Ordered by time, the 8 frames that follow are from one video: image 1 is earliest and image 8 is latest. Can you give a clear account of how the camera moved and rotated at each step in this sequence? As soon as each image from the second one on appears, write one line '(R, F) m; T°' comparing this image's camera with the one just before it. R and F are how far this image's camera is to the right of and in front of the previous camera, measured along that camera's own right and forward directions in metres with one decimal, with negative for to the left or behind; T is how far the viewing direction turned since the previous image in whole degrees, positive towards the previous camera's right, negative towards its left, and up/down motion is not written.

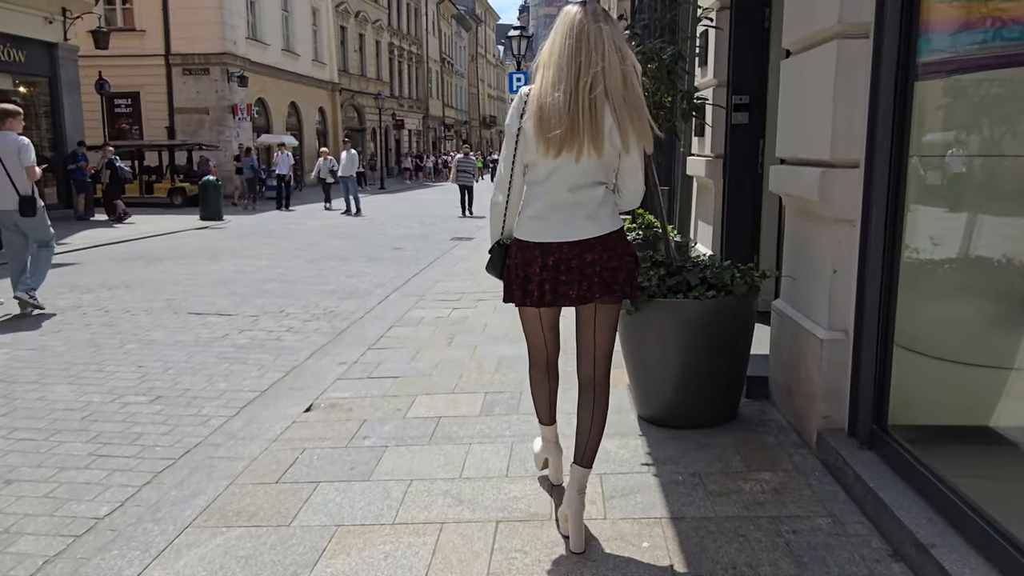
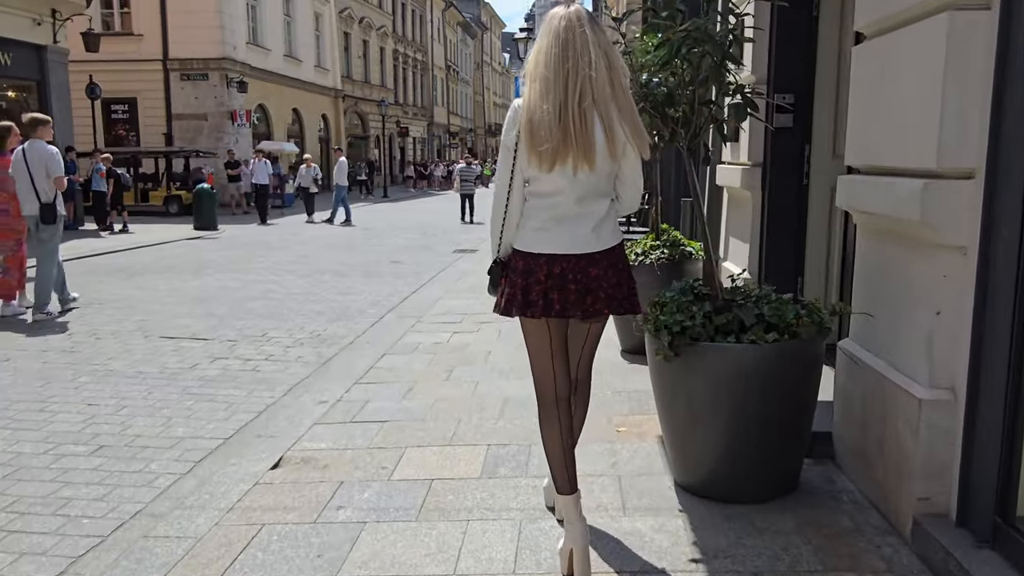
(0.0, +0.7) m; 0°
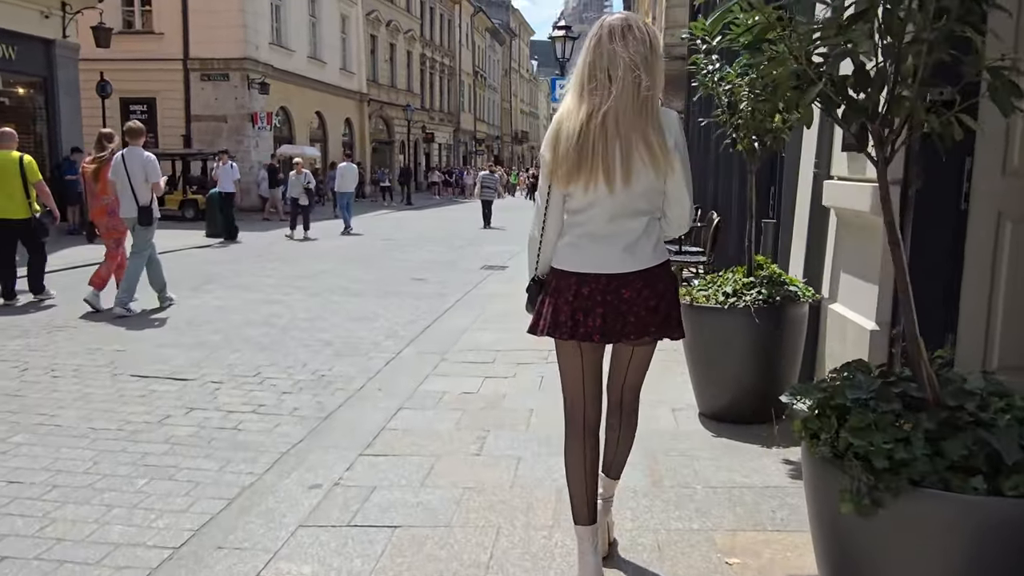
(-0.2, +1.2) m; -2°
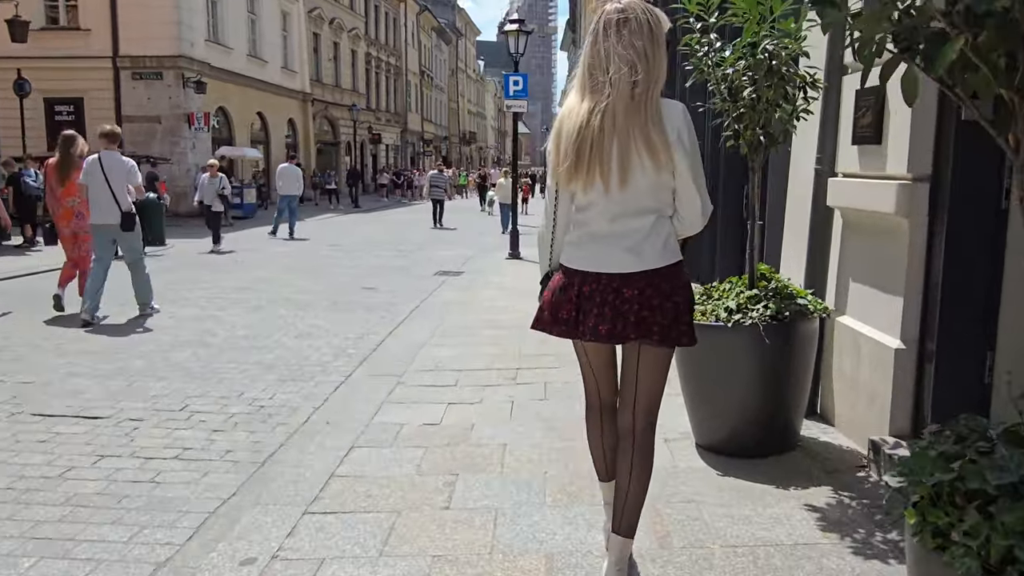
(-0.1, +0.6) m; +4°
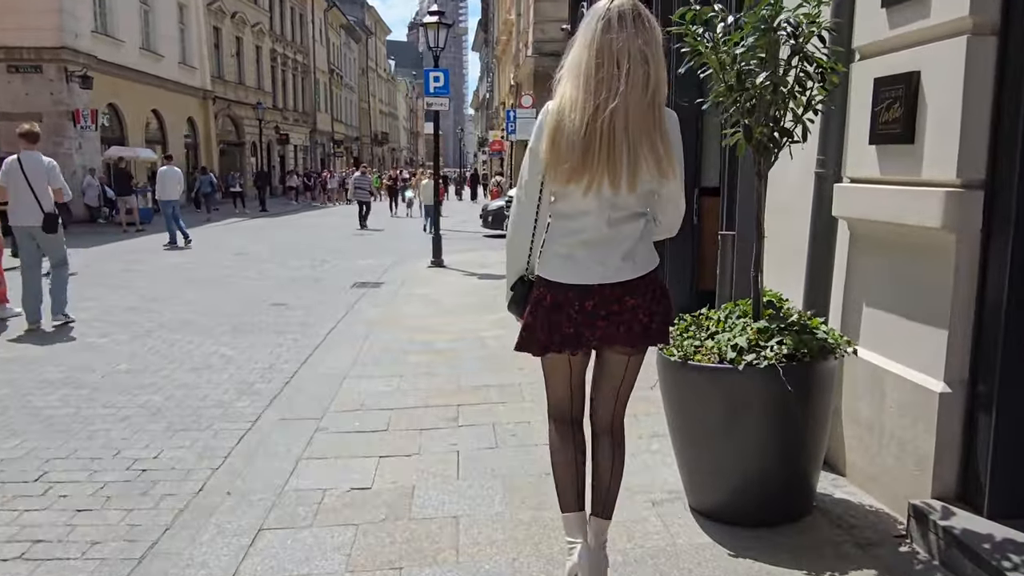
(-0.1, +0.8) m; +6°
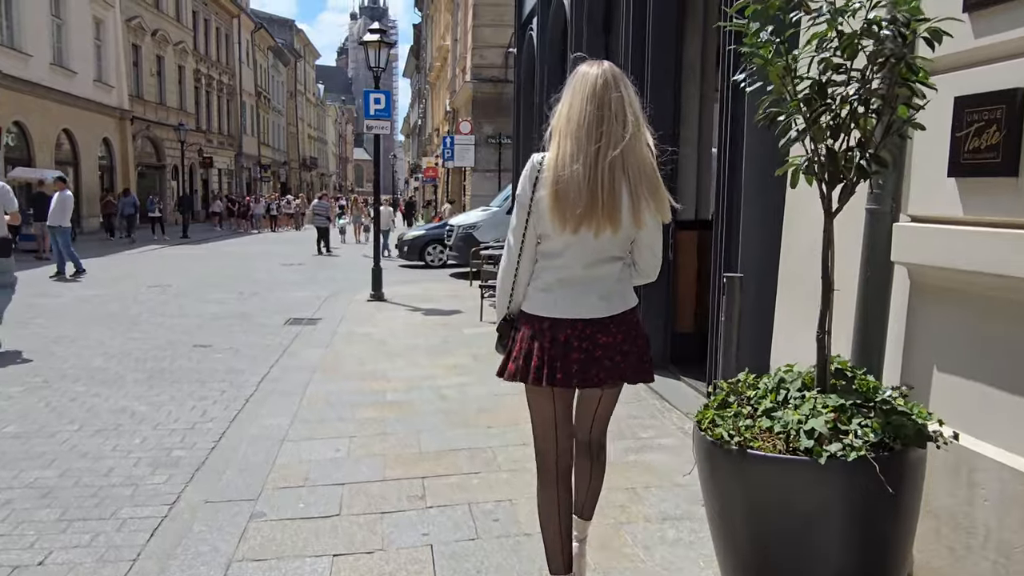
(-0.2, +0.7) m; +5°
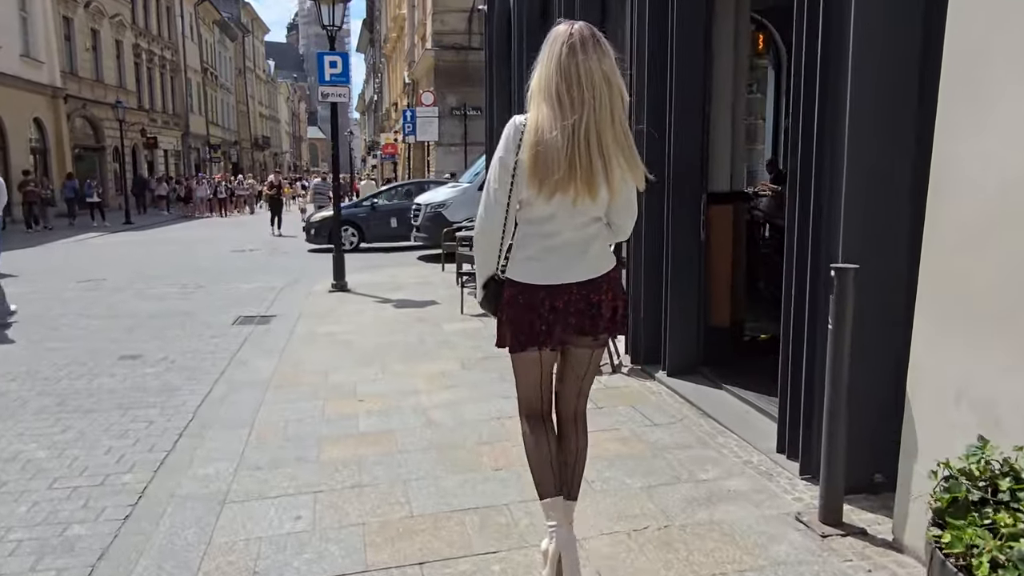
(-0.3, +1.2) m; +3°
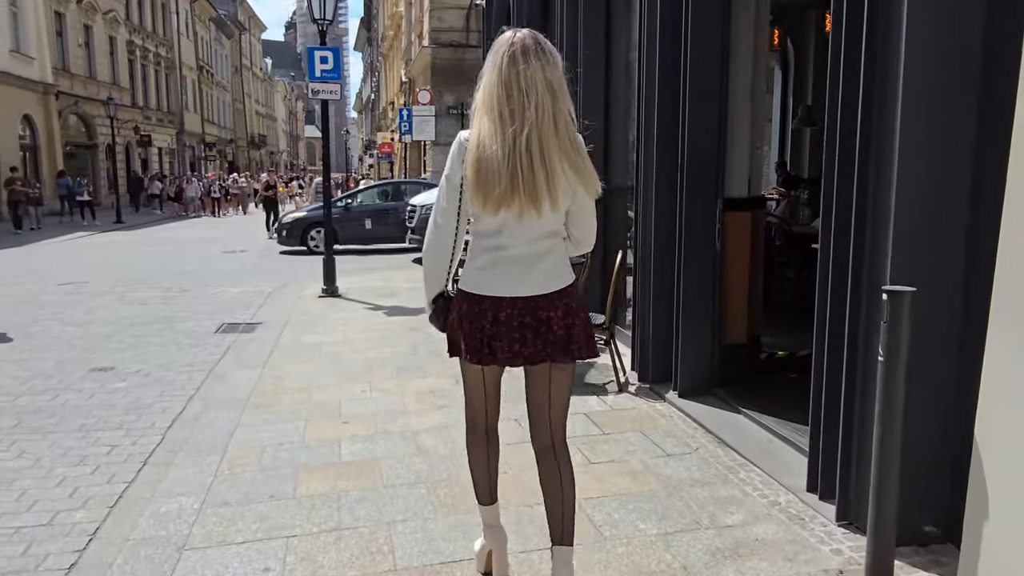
(0.0, +0.4) m; 0°
